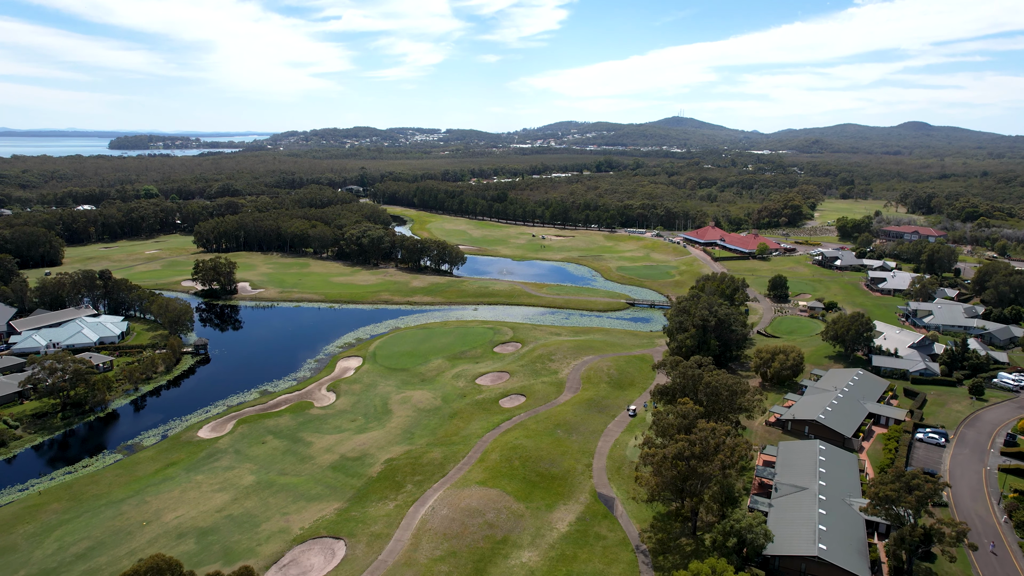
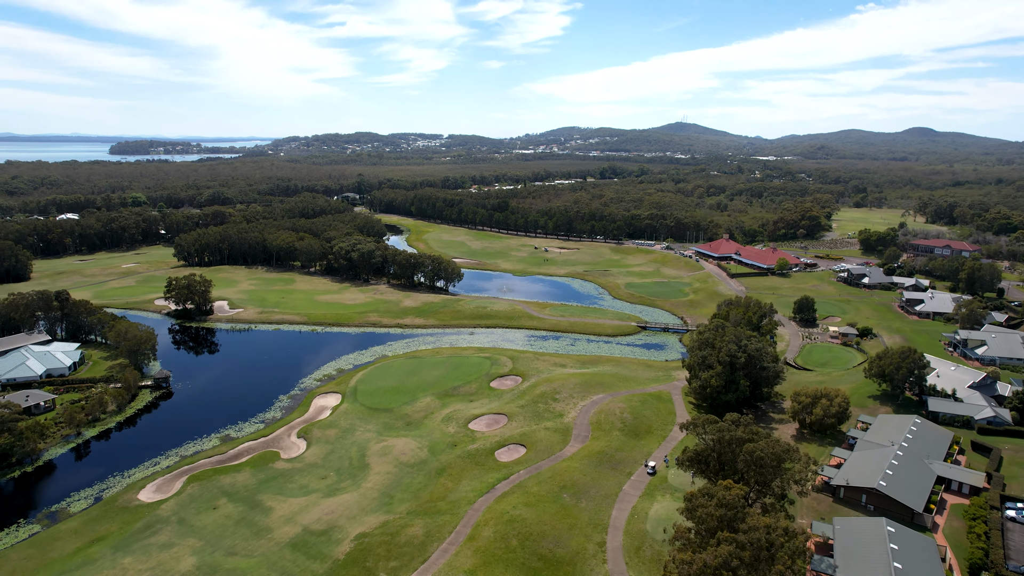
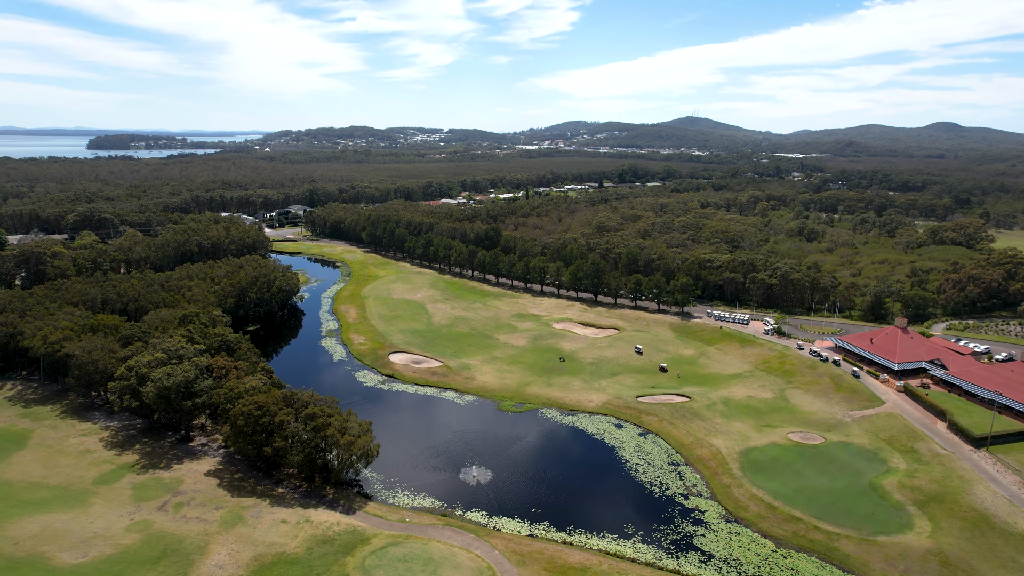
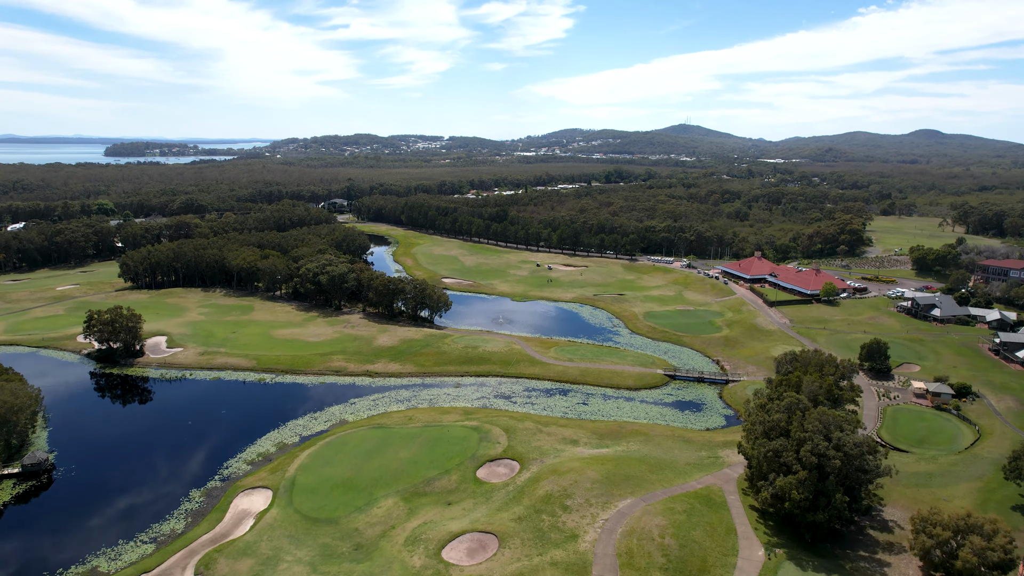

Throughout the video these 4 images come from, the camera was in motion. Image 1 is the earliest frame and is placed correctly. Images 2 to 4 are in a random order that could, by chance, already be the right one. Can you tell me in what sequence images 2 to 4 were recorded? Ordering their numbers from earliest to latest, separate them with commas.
2, 4, 3
